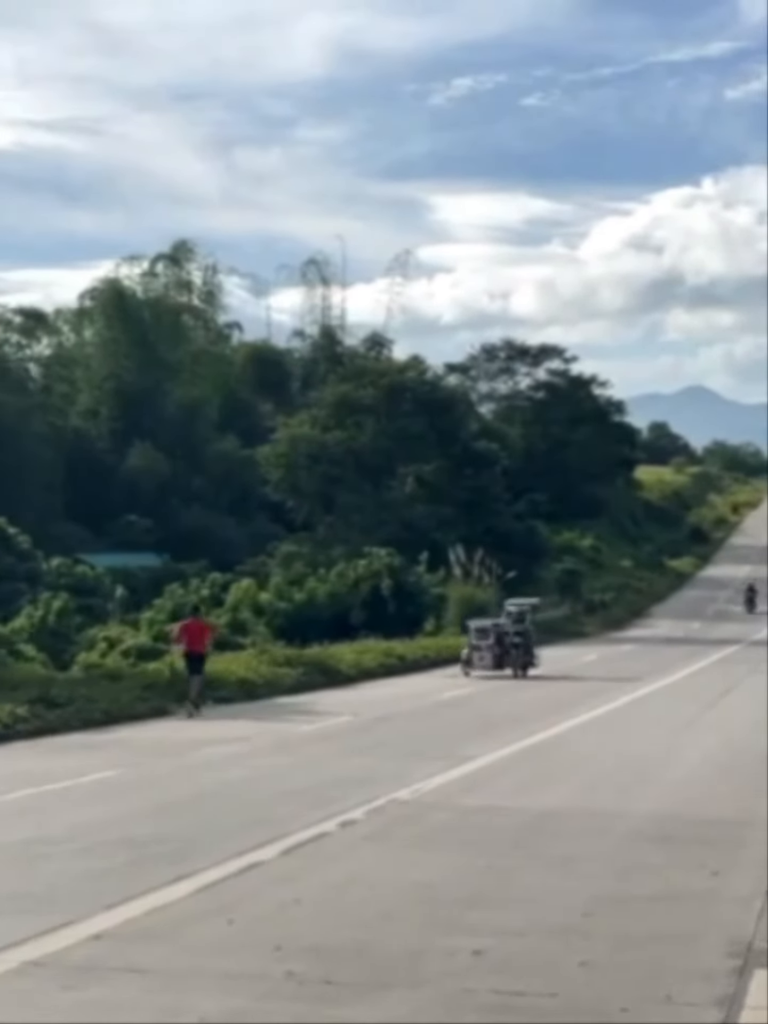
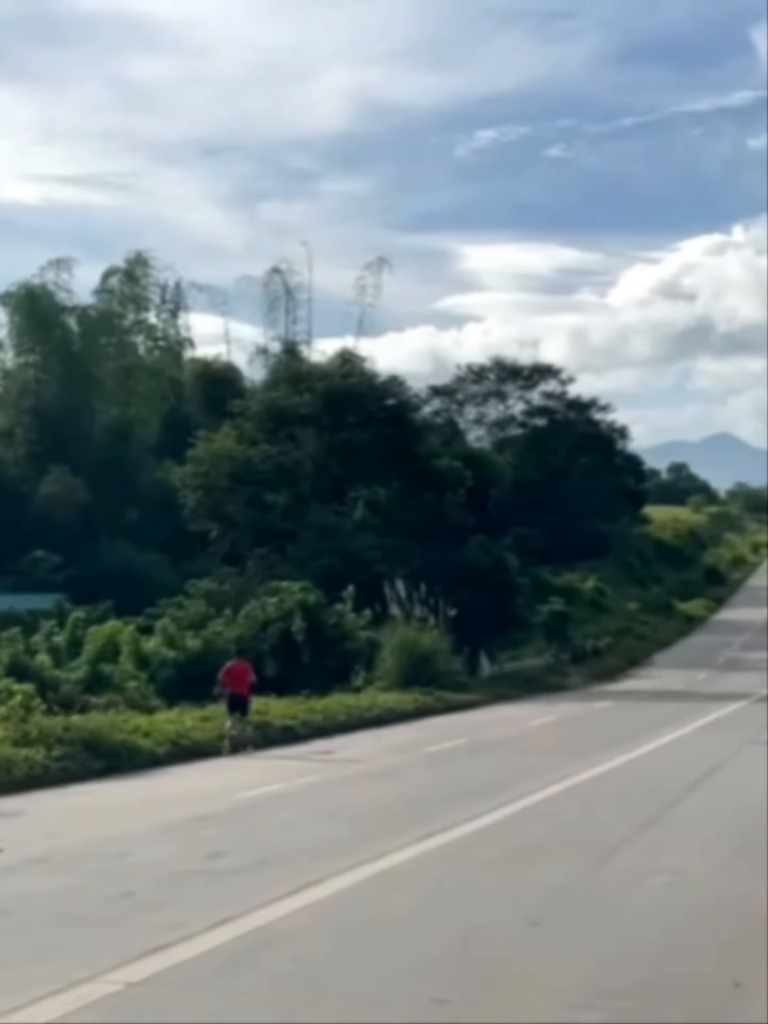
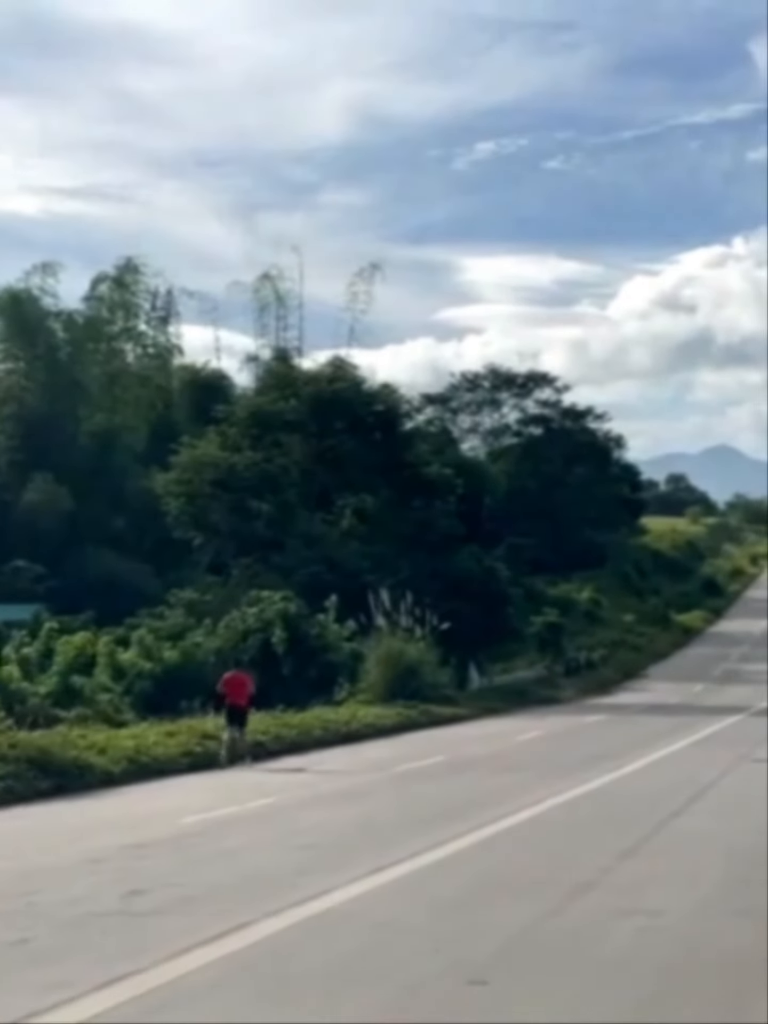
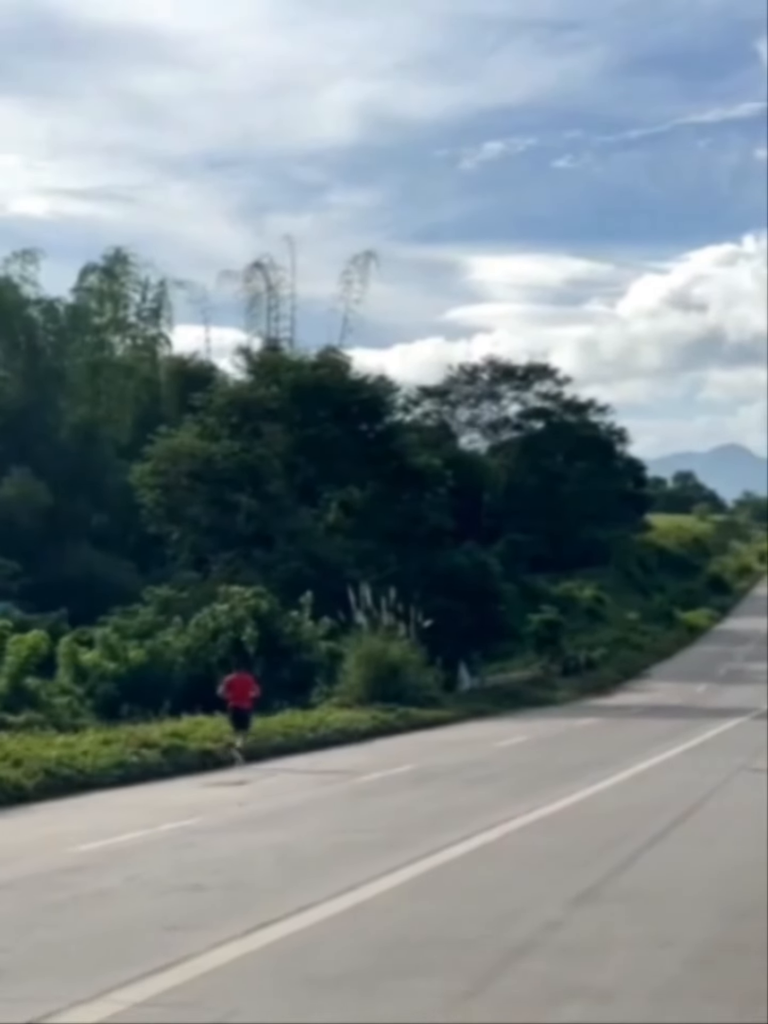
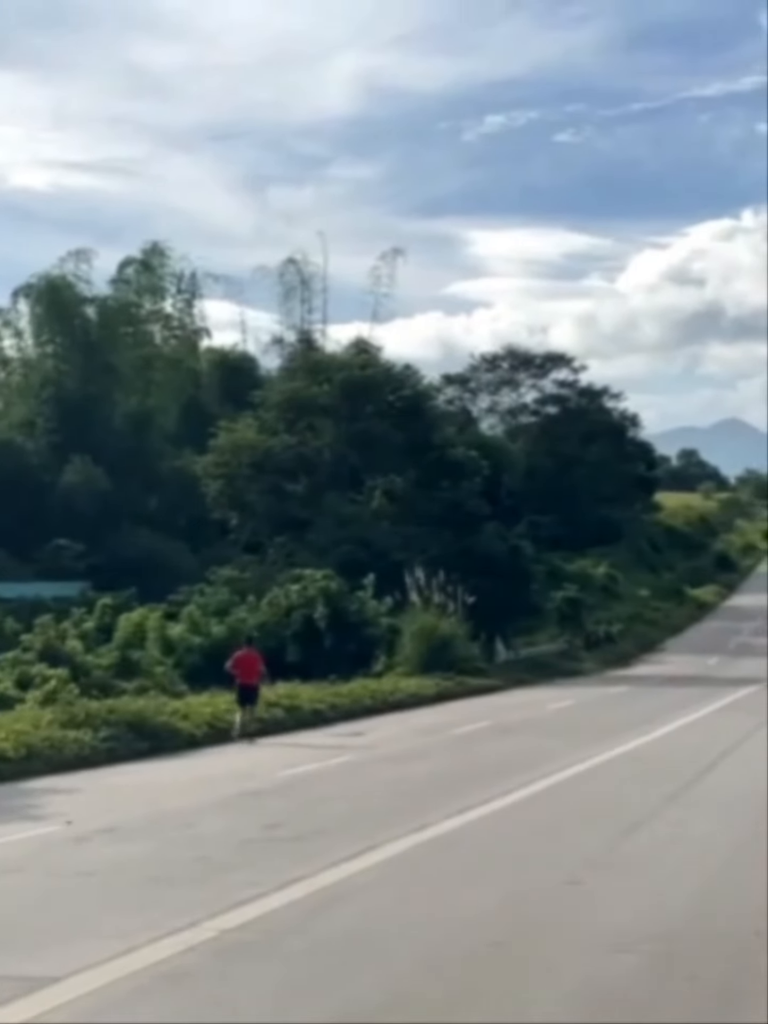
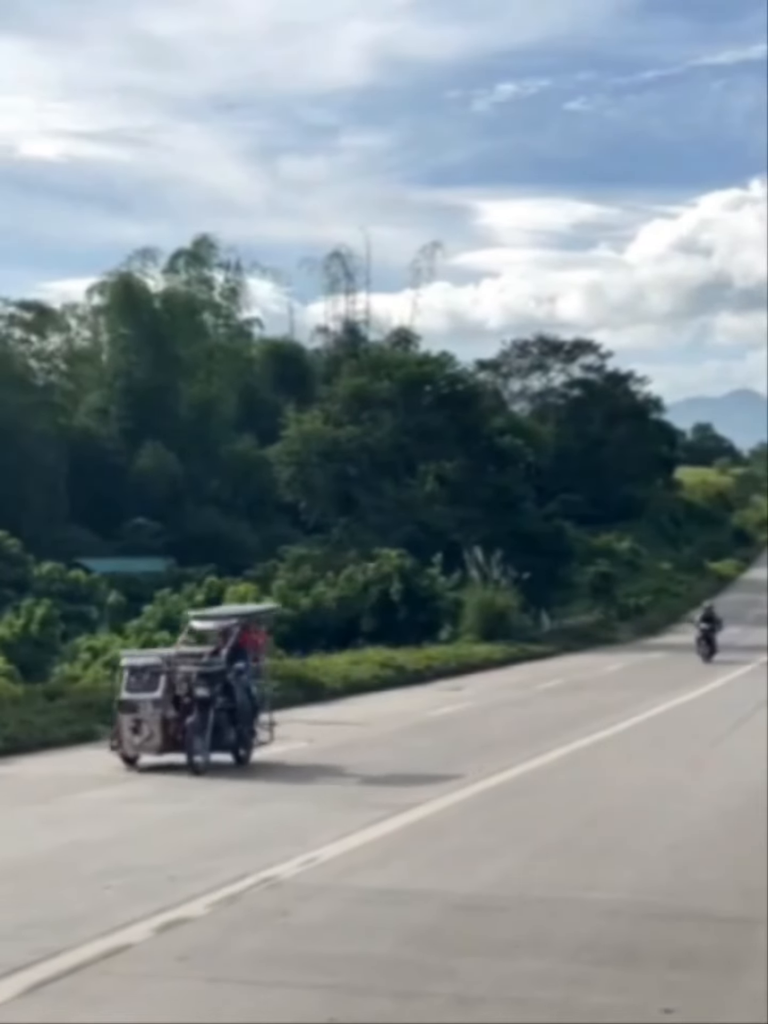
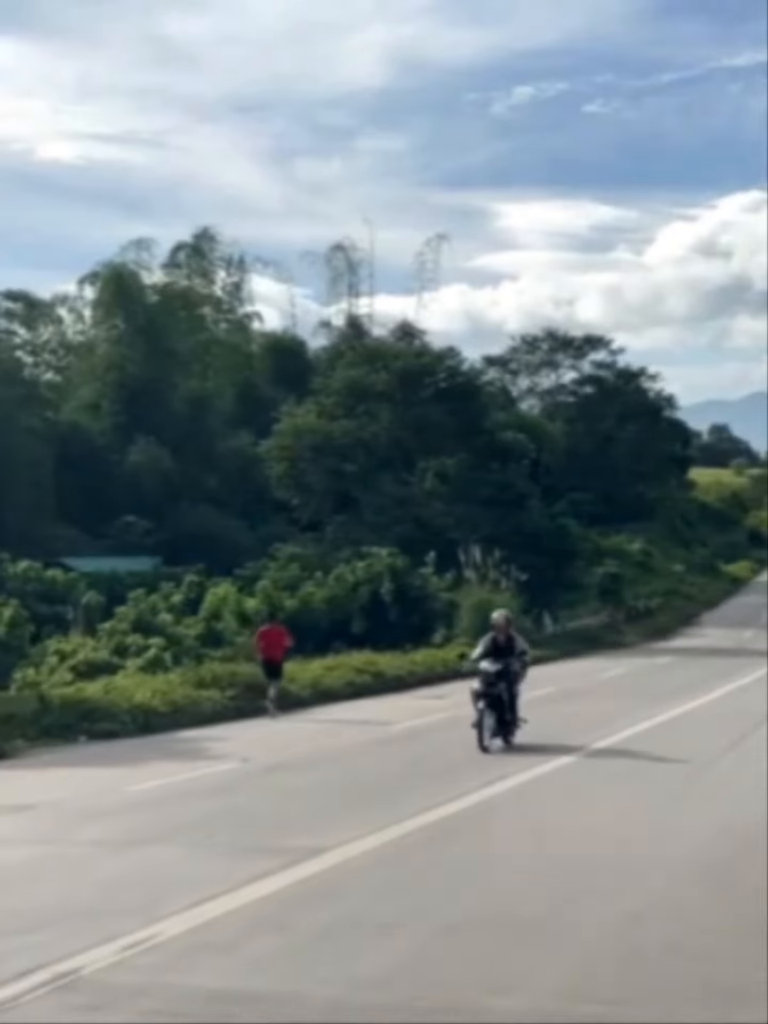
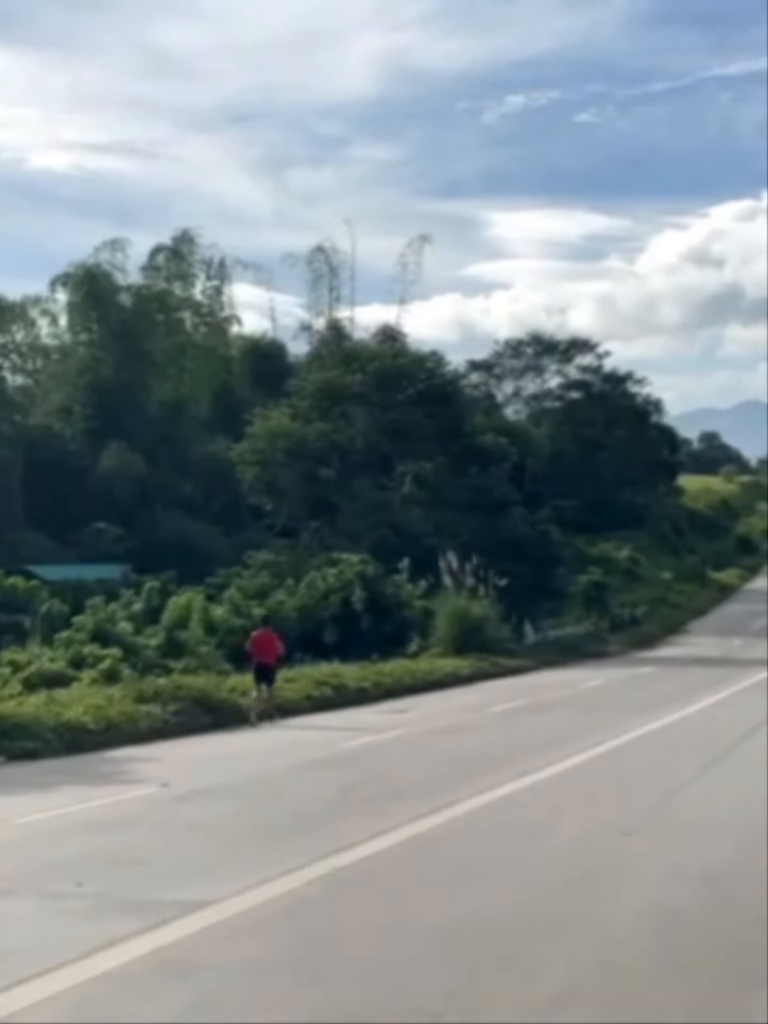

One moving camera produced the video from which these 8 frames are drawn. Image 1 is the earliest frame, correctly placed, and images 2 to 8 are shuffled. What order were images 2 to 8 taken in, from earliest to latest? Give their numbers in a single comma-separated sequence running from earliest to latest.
6, 7, 8, 5, 2, 3, 4
